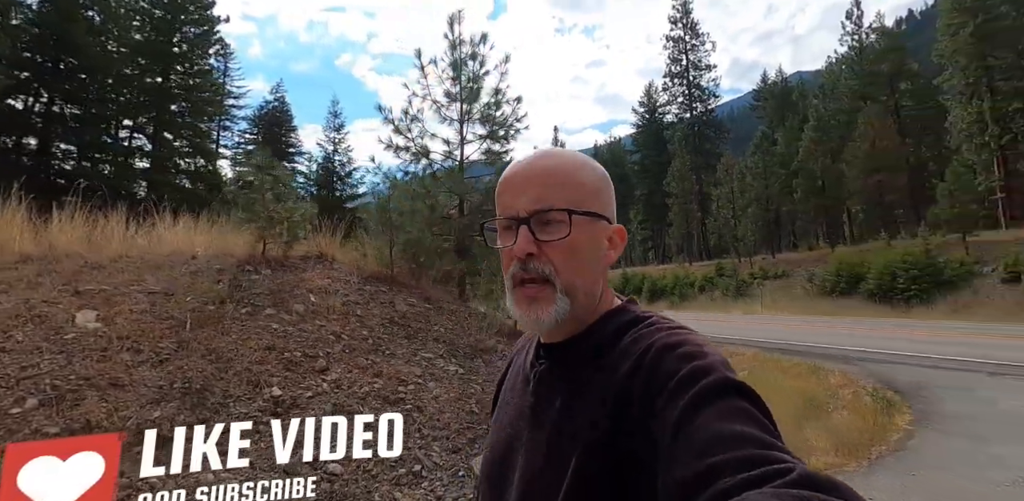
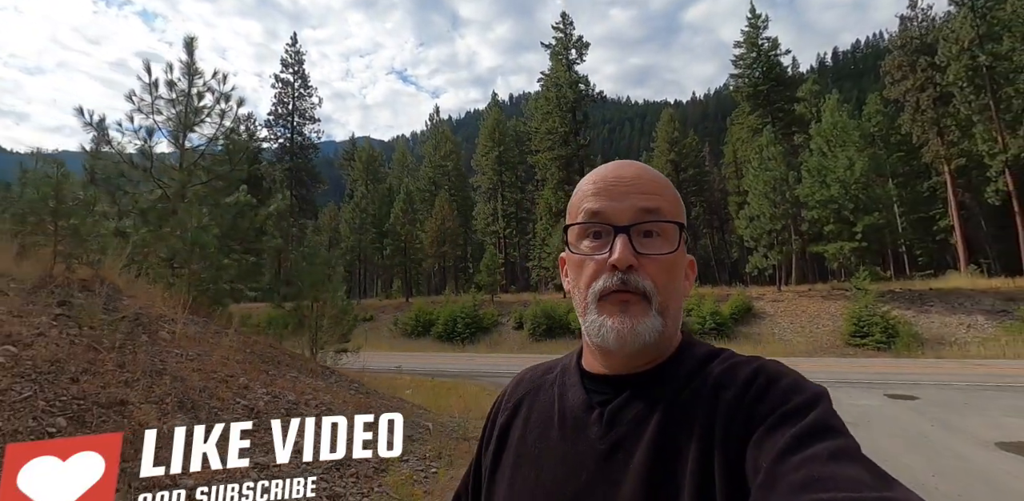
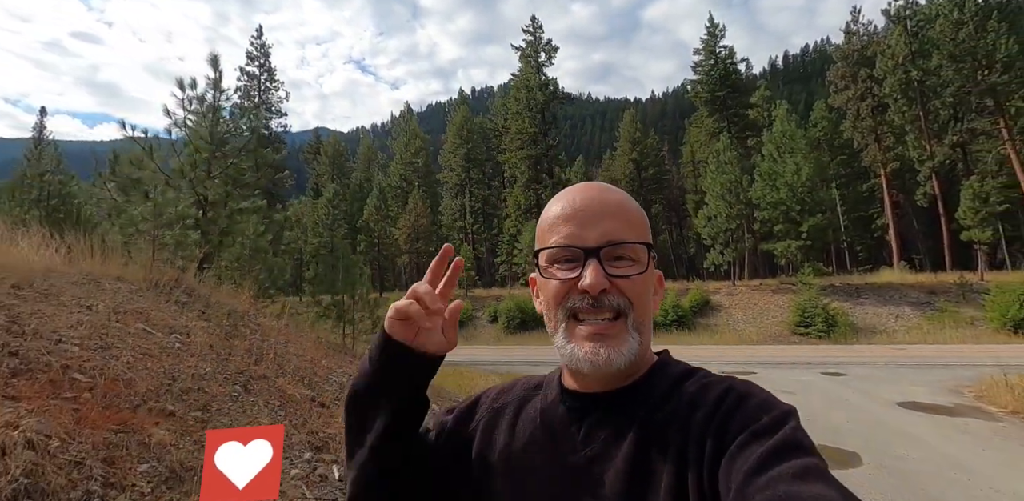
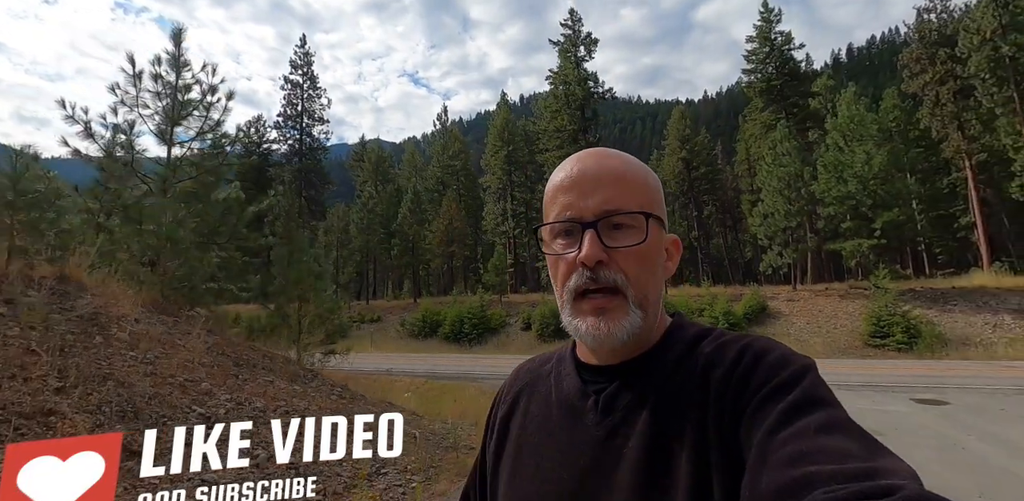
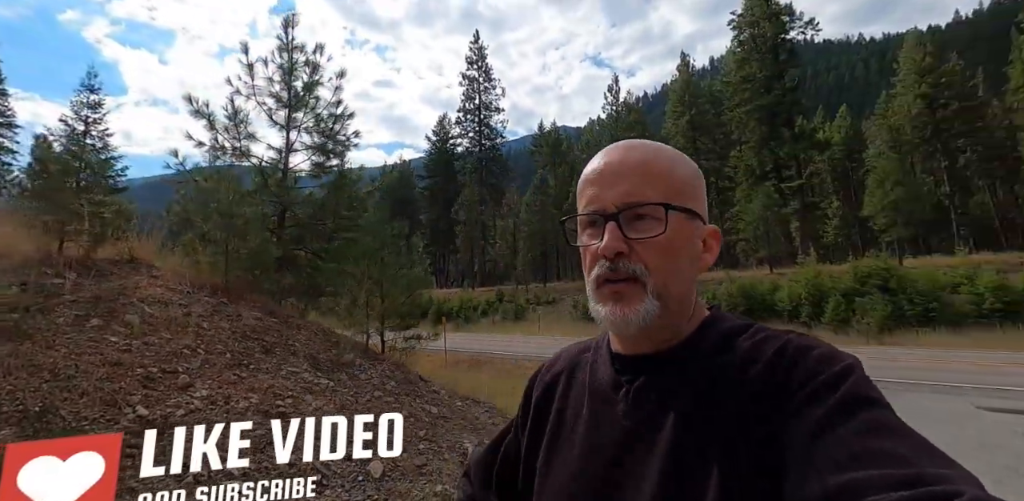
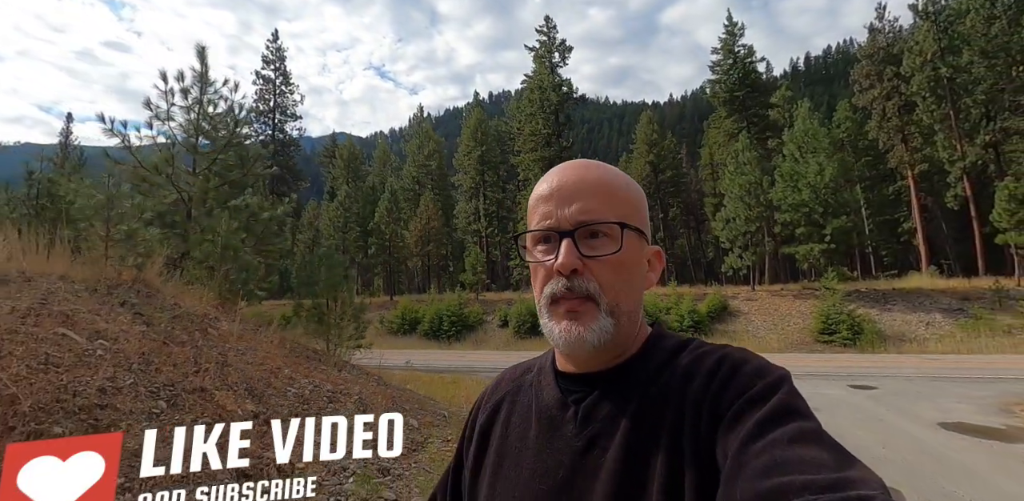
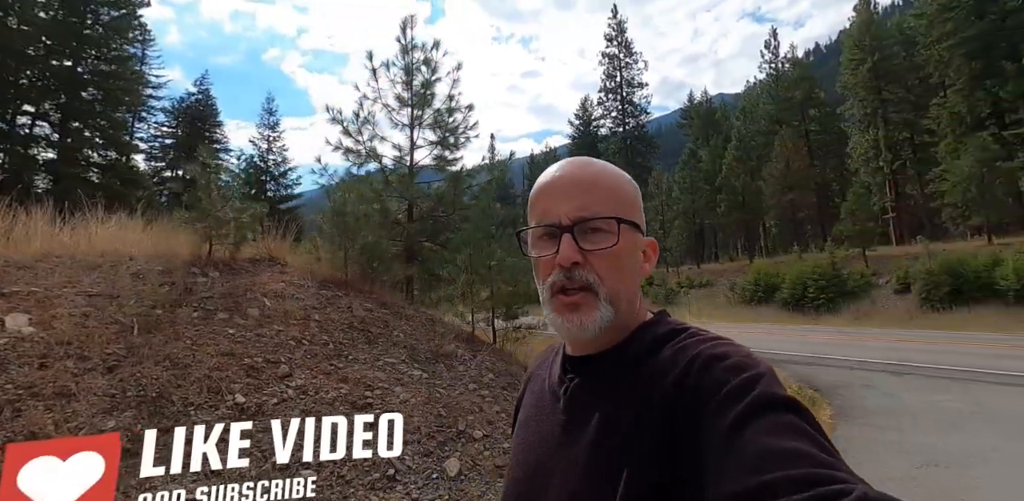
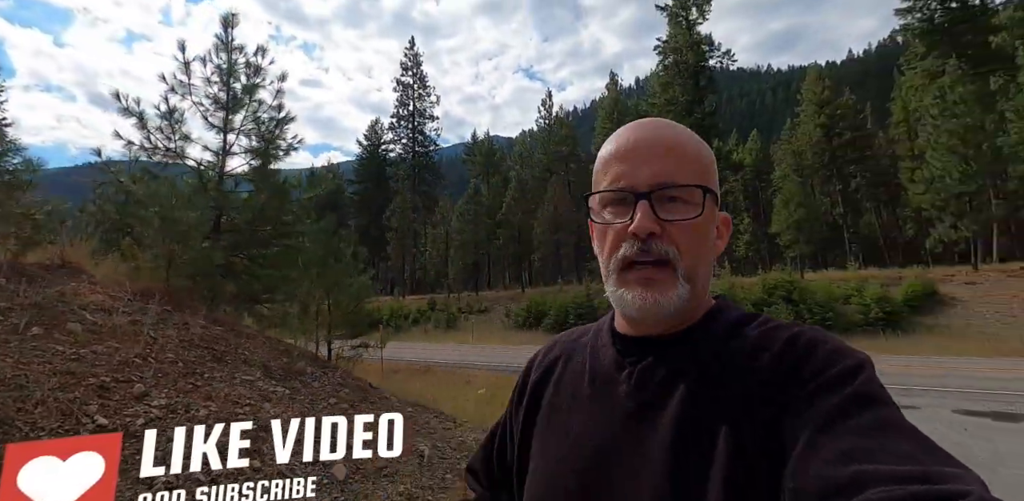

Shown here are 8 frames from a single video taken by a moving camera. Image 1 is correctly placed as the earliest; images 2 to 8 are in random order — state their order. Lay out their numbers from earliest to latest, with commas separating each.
7, 5, 8, 4, 2, 6, 3
